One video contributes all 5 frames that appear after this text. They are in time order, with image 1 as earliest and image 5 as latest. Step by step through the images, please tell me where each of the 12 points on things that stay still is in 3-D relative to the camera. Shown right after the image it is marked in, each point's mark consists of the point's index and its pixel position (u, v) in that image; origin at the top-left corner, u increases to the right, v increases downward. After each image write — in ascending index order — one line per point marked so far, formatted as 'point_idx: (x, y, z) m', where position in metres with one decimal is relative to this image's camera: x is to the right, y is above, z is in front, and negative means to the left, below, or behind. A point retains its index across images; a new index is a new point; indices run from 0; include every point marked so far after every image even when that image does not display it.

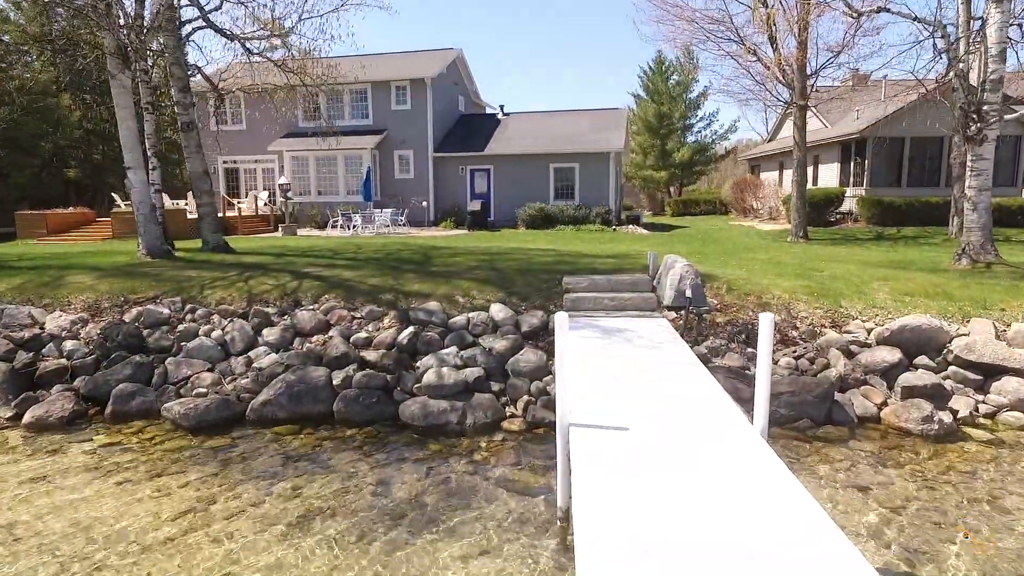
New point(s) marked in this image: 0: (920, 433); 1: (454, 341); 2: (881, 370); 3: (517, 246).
0: (+4.1, -1.5, +6.2) m
1: (-0.7, -0.7, +7.8) m
2: (+4.3, -1.0, +7.1) m
3: (+0.1, +1.1, +15.4) m
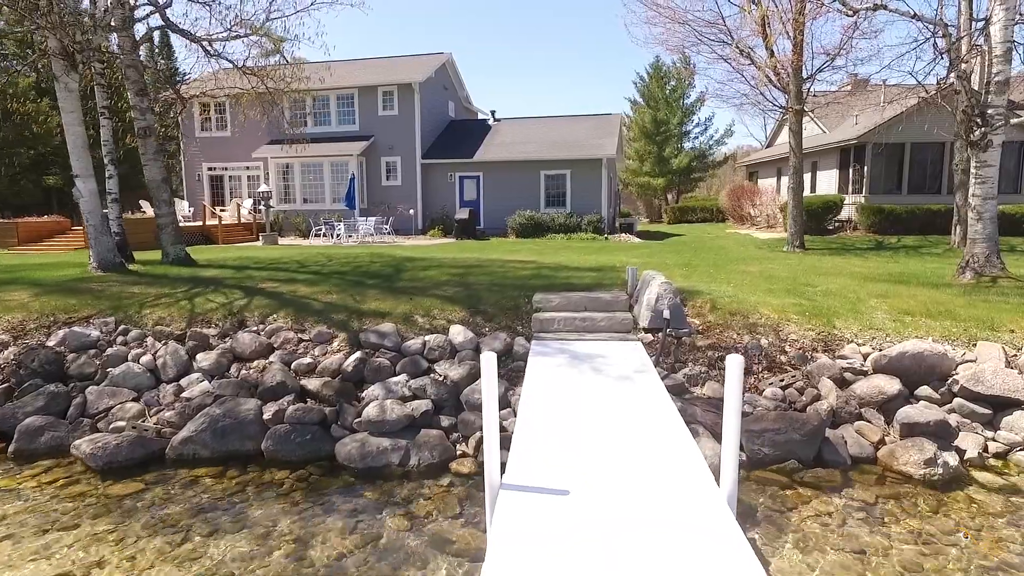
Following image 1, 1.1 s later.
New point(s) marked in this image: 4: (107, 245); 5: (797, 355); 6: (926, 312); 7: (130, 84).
0: (+3.7, -1.7, +5.5) m
1: (-1.2, -0.9, +7.1) m
2: (+3.8, -1.2, +6.4) m
3: (-0.4, +0.7, +14.7) m
4: (-7.4, +0.8, +11.3) m
5: (+3.3, -0.8, +7.2) m
6: (+5.6, -0.3, +8.3) m
7: (-7.3, +3.9, +11.8) m
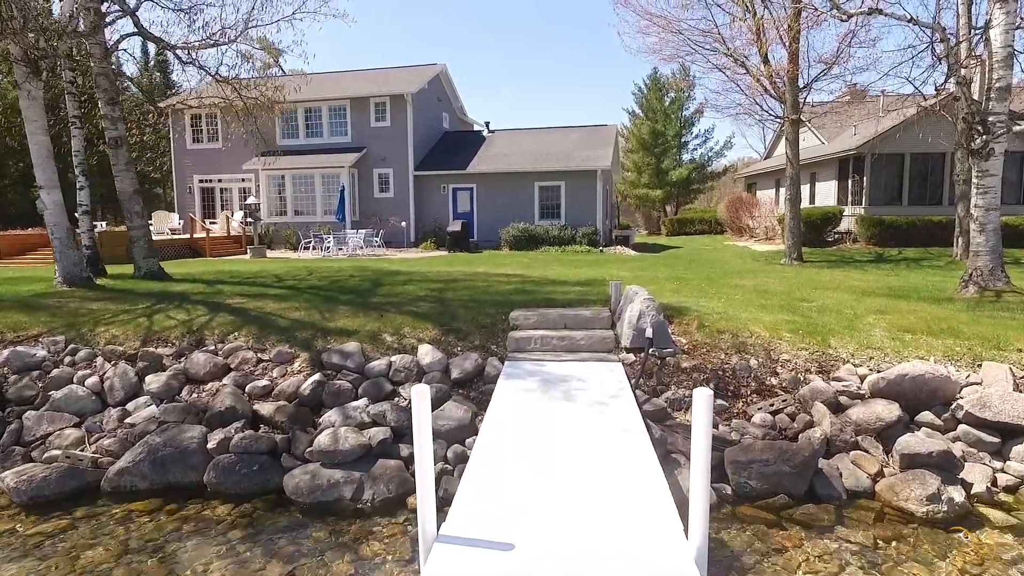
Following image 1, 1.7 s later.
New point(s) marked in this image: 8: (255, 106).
0: (+3.3, -1.8, +5.0) m
1: (-1.5, -1.1, +6.6) m
2: (+3.5, -1.4, +5.9) m
3: (-0.7, +0.4, +14.2) m
4: (-7.7, +0.5, +10.8) m
5: (+3.0, -1.0, +6.7) m
6: (+5.2, -0.5, +7.8) m
7: (-7.6, +3.6, +11.4) m
8: (-5.8, +4.1, +13.9) m
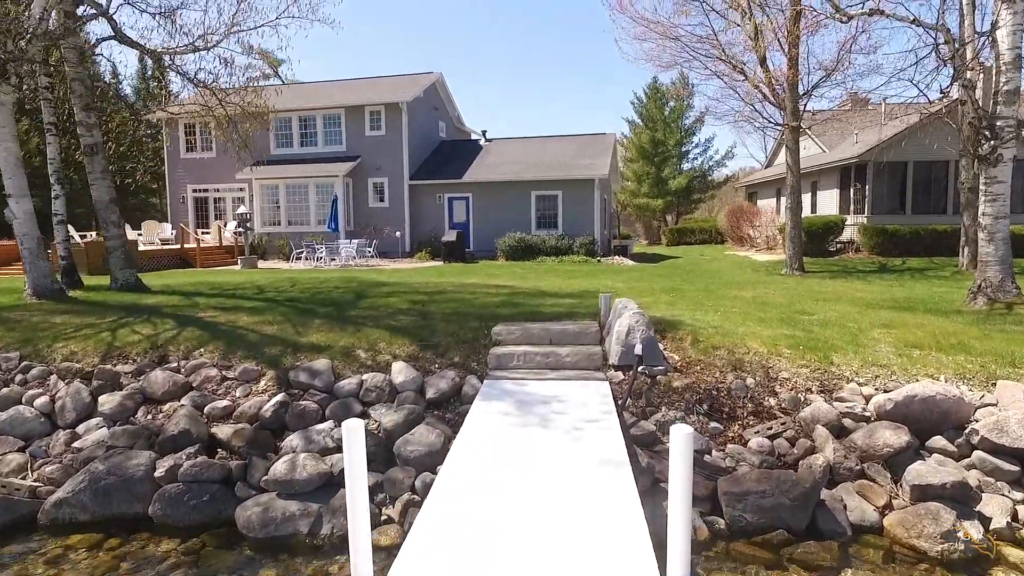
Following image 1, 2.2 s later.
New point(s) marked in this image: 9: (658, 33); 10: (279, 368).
0: (+3.1, -1.9, +4.5) m
1: (-1.8, -1.2, +6.1) m
2: (+3.2, -1.5, +5.4) m
3: (-0.9, +0.2, +13.8) m
4: (-8.0, +0.3, +10.4) m
5: (+2.8, -1.1, +6.2) m
6: (+5.0, -0.7, +7.3) m
7: (-7.8, +3.4, +11.1) m
8: (-6.0, +3.8, +13.5) m
9: (+4.5, +7.9, +19.1) m
10: (-2.6, -0.9, +6.9) m
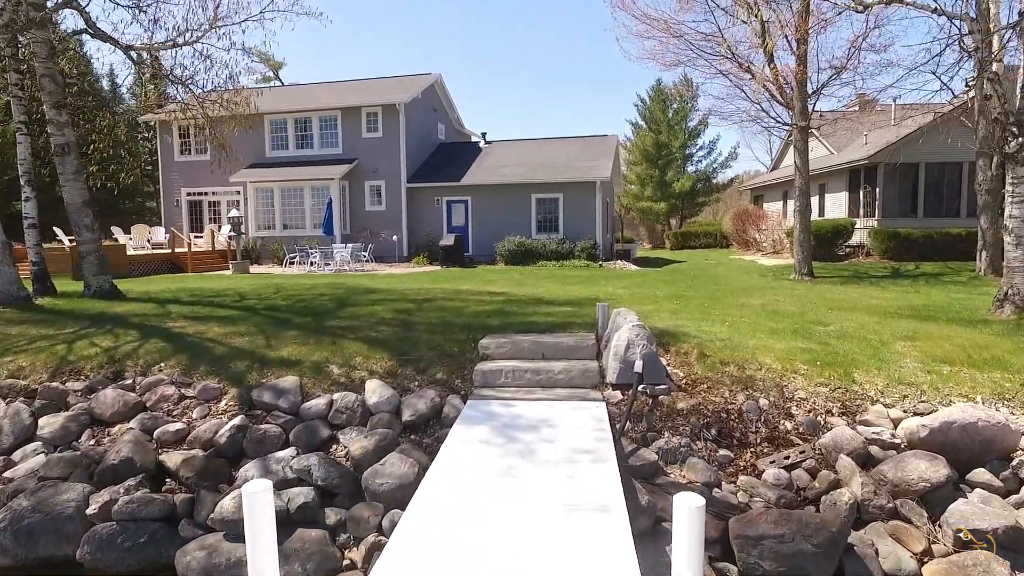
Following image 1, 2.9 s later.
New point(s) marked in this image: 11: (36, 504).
0: (+3.0, -2.0, +3.8) m
1: (-1.9, -1.3, +5.5) m
2: (+3.1, -1.6, +4.7) m
3: (-0.9, 0.0, +13.1) m
4: (-8.1, +0.2, +9.8) m
5: (+2.7, -1.2, +5.5) m
6: (+4.9, -0.8, +6.6) m
7: (-8.0, +3.3, +10.5) m
8: (-6.1, +3.7, +12.9) m
9: (+4.5, +7.7, +18.5) m
10: (-2.7, -1.0, +6.3) m
11: (-3.6, -1.7, +4.7) m
